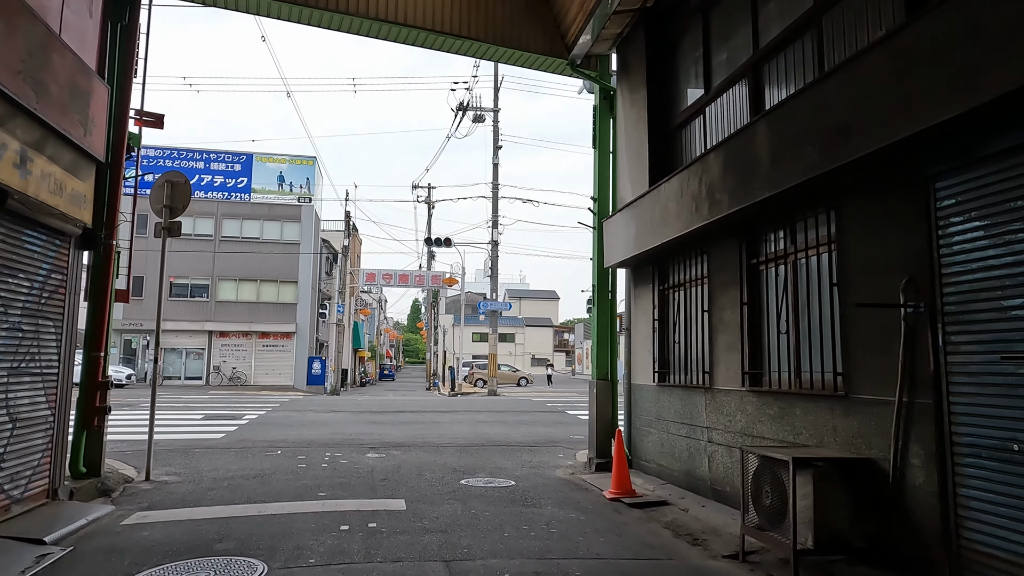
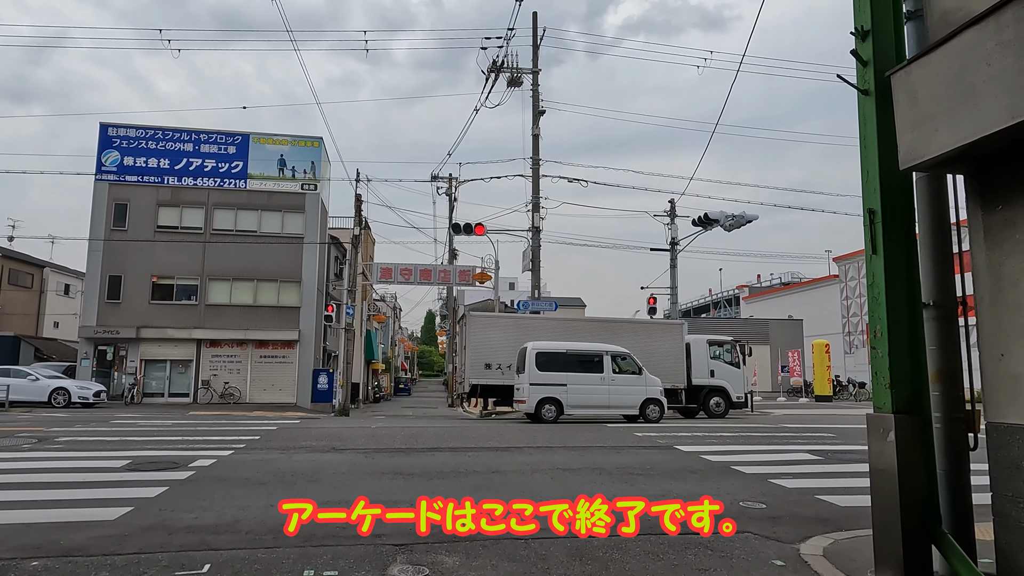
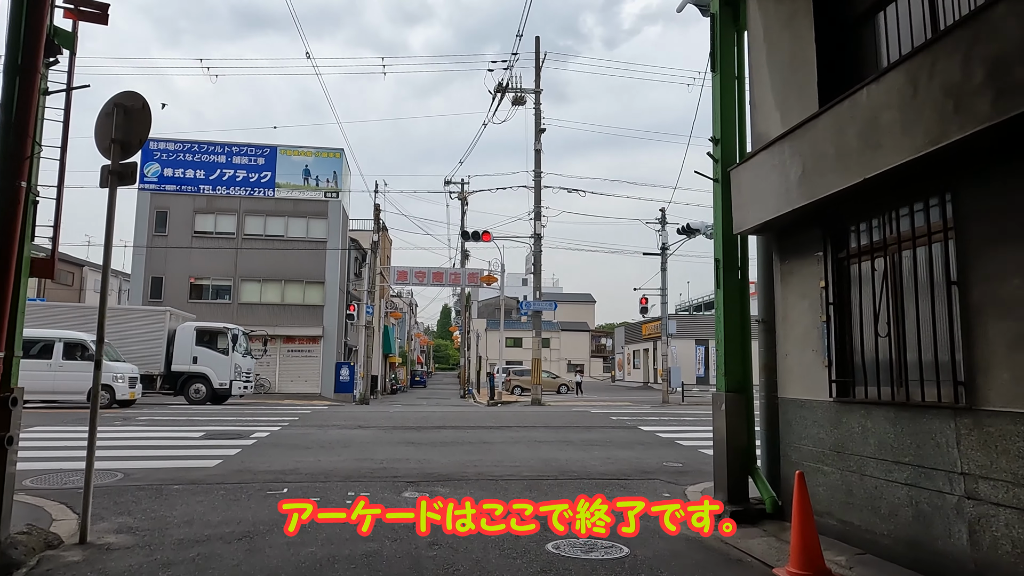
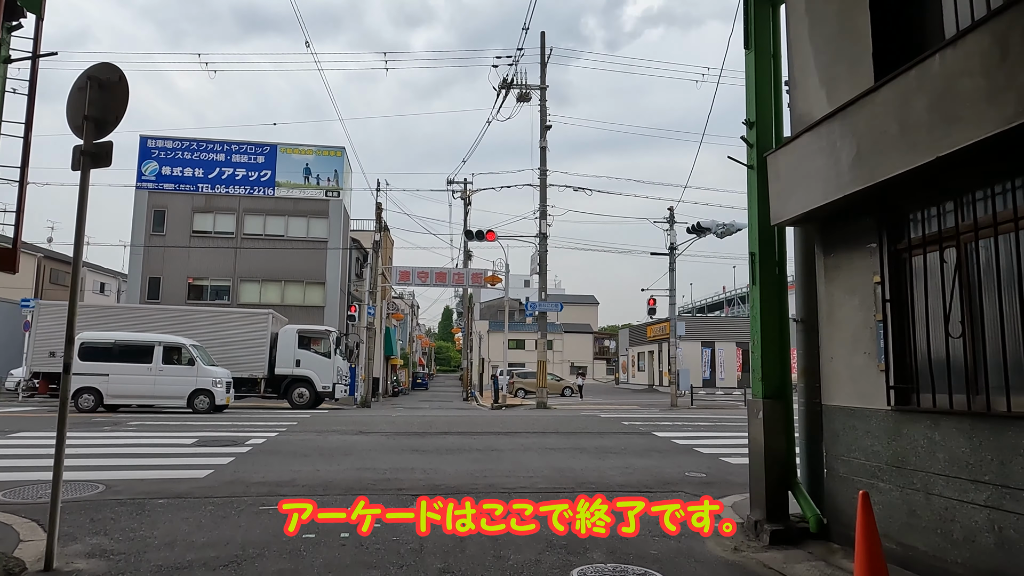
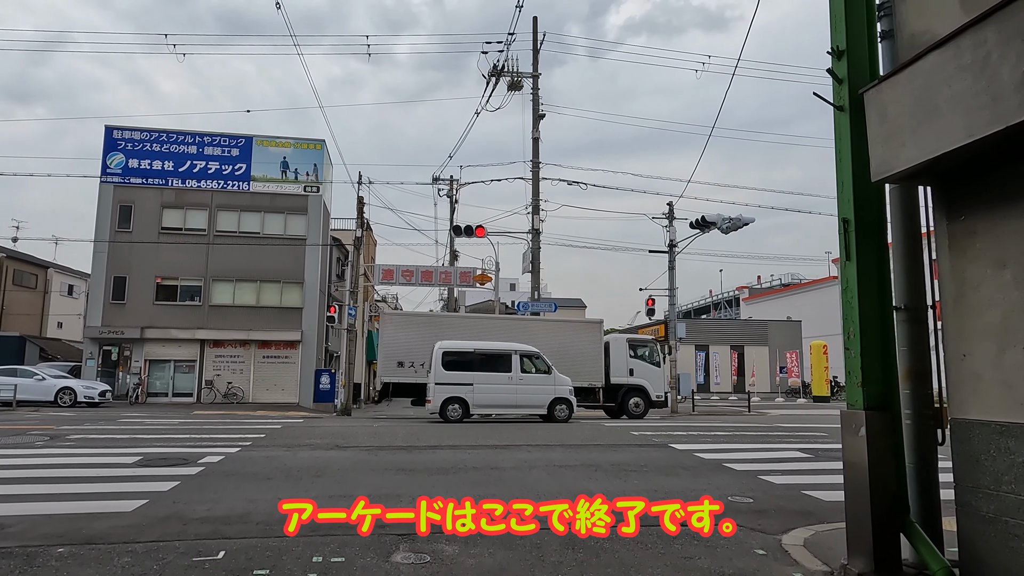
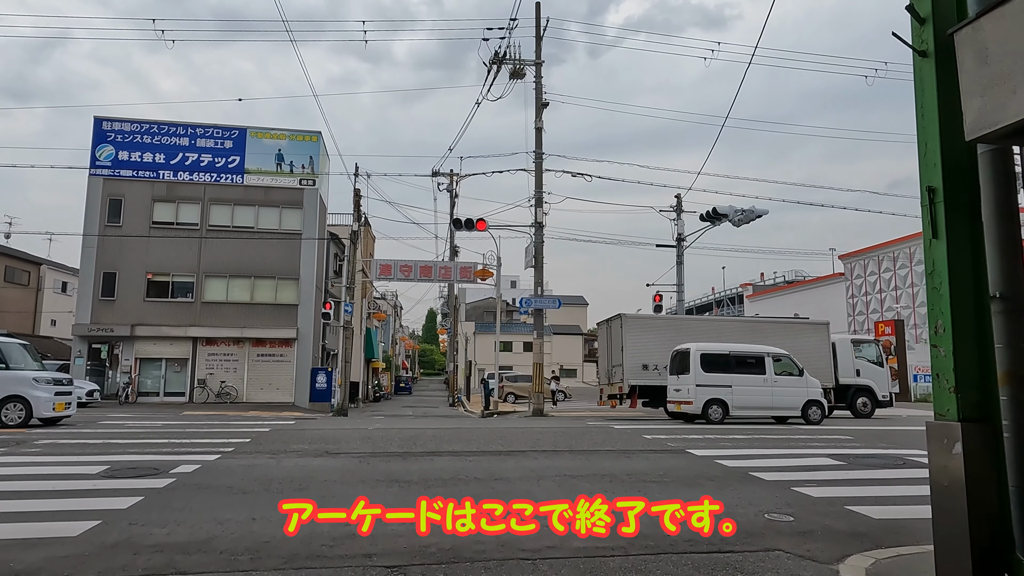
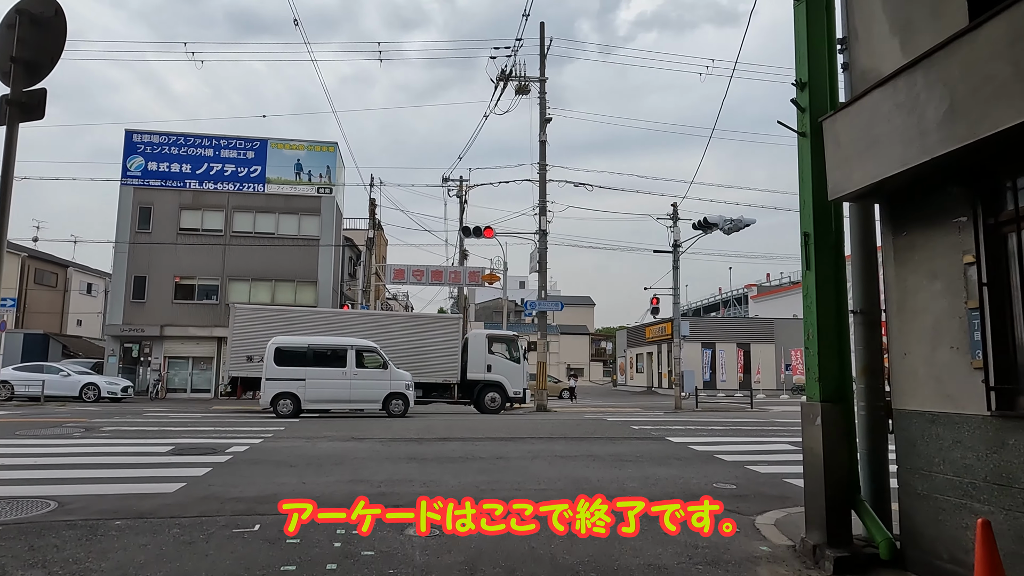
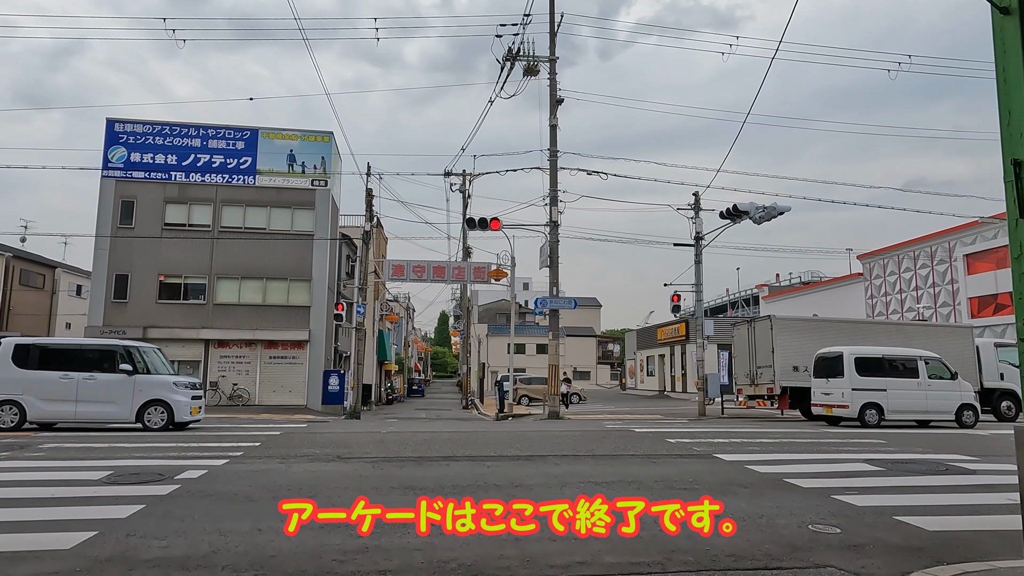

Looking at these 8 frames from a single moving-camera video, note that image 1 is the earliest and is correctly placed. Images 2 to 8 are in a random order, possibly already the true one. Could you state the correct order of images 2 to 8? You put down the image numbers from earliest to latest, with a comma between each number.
3, 4, 7, 5, 2, 6, 8
